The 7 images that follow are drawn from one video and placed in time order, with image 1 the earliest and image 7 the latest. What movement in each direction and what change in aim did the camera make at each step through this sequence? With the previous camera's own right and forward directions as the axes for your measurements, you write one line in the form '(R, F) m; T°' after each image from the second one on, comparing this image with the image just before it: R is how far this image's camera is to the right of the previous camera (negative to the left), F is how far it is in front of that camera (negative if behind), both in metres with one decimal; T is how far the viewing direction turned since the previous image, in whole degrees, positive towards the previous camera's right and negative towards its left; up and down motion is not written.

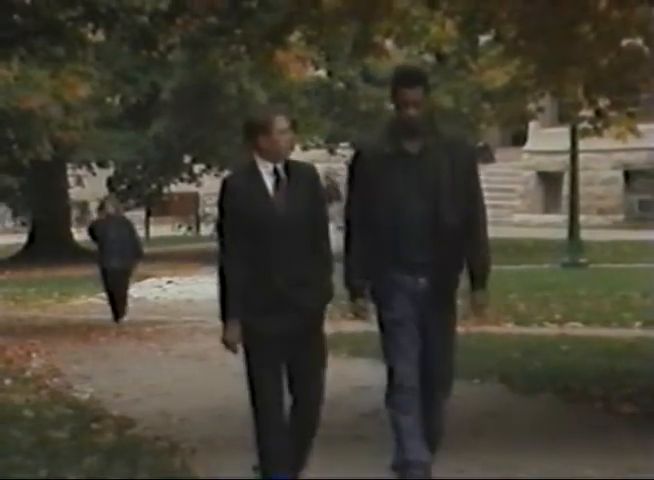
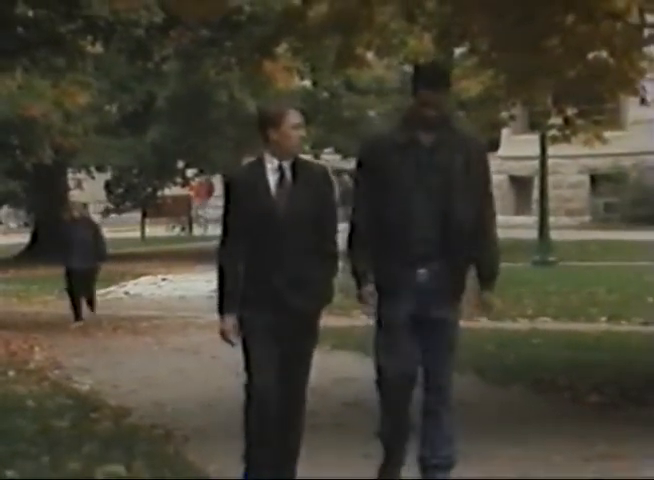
(+0.4, -0.6) m; -1°
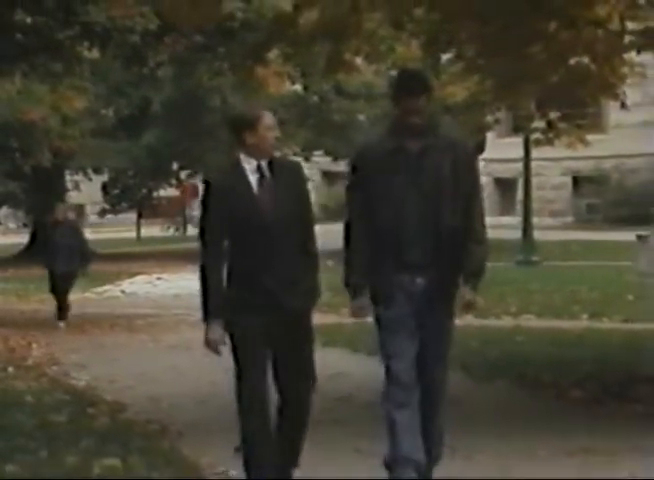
(0.0, -0.3) m; 0°
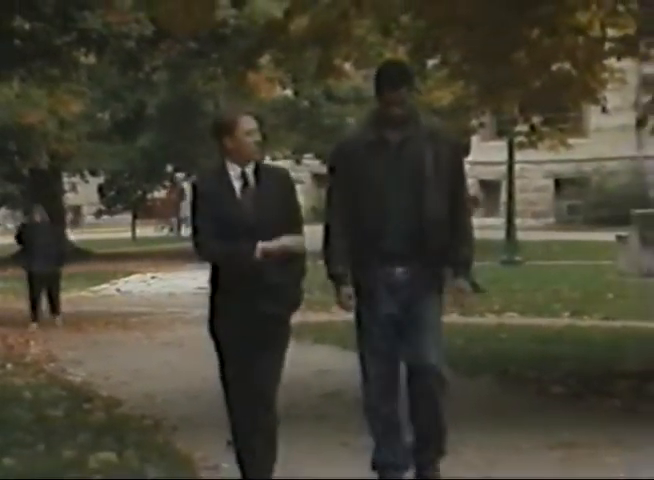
(0.0, -0.3) m; 0°
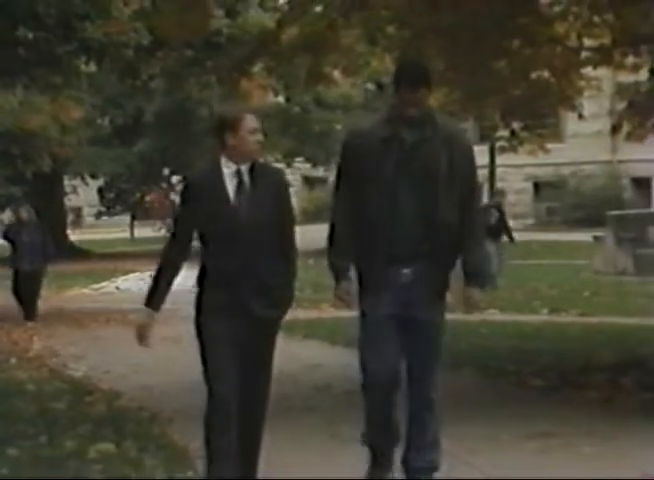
(+0.1, -0.6) m; 0°
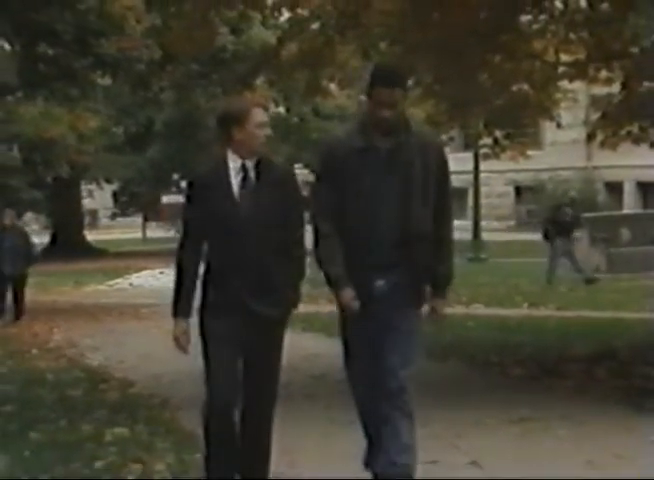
(+0.1, -1.0) m; 0°
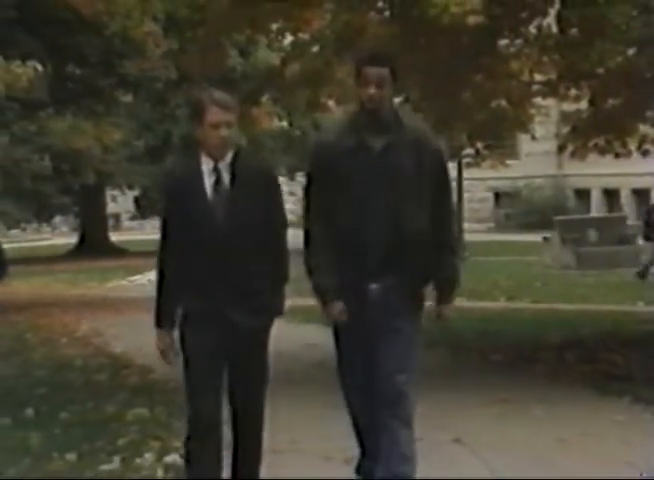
(+0.2, -1.5) m; -1°
